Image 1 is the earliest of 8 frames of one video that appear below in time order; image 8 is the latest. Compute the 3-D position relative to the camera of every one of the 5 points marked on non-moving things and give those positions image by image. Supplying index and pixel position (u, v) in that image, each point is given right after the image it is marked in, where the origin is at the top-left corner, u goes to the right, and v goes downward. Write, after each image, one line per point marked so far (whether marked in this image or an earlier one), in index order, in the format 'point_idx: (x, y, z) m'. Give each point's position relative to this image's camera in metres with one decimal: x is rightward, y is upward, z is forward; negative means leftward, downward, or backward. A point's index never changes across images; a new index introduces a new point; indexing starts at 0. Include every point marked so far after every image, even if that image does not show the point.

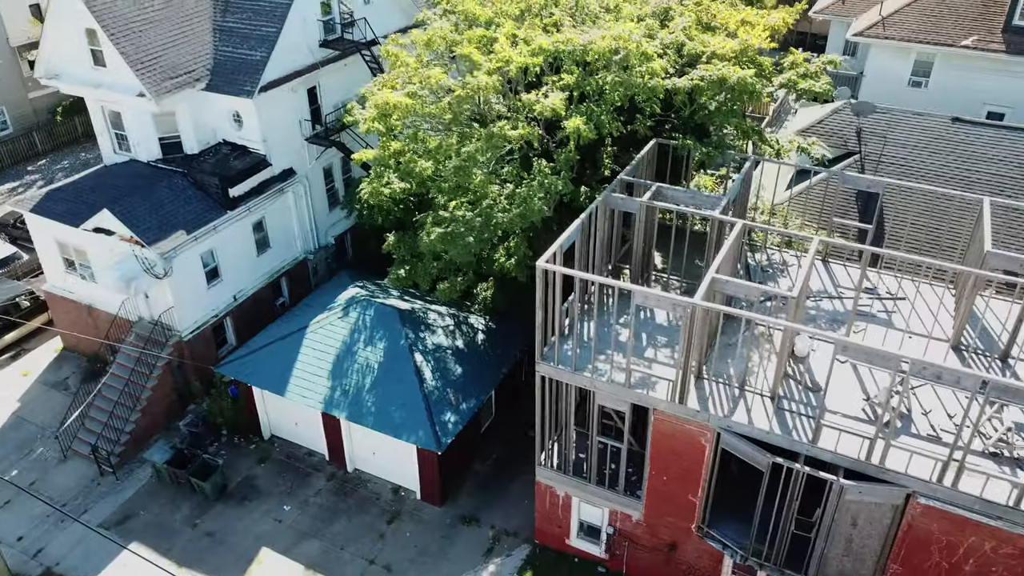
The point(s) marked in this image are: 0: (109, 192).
0: (-11.2, +2.7, +17.9) m
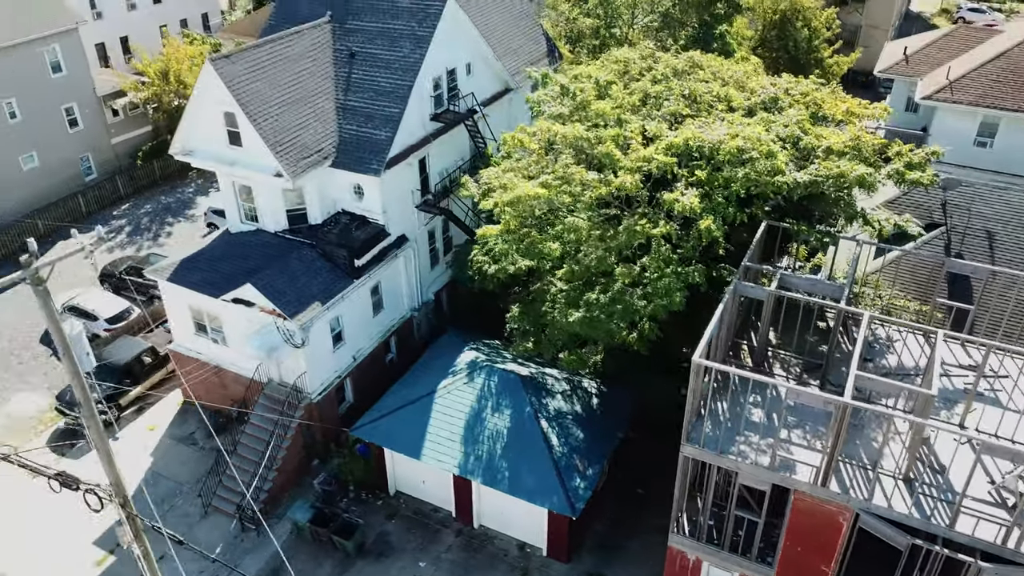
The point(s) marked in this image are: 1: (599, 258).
0: (-8.0, +0.8, +19.1) m
1: (+2.4, +0.6, +15.6) m
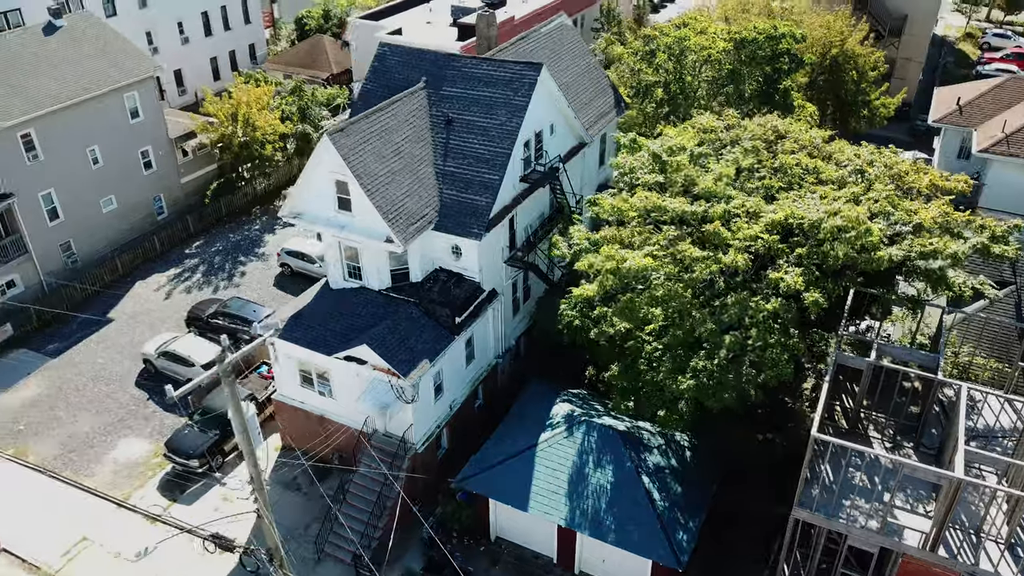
0: (-5.0, -1.0, +20.1) m
1: (+5.3, -1.2, +16.7) m
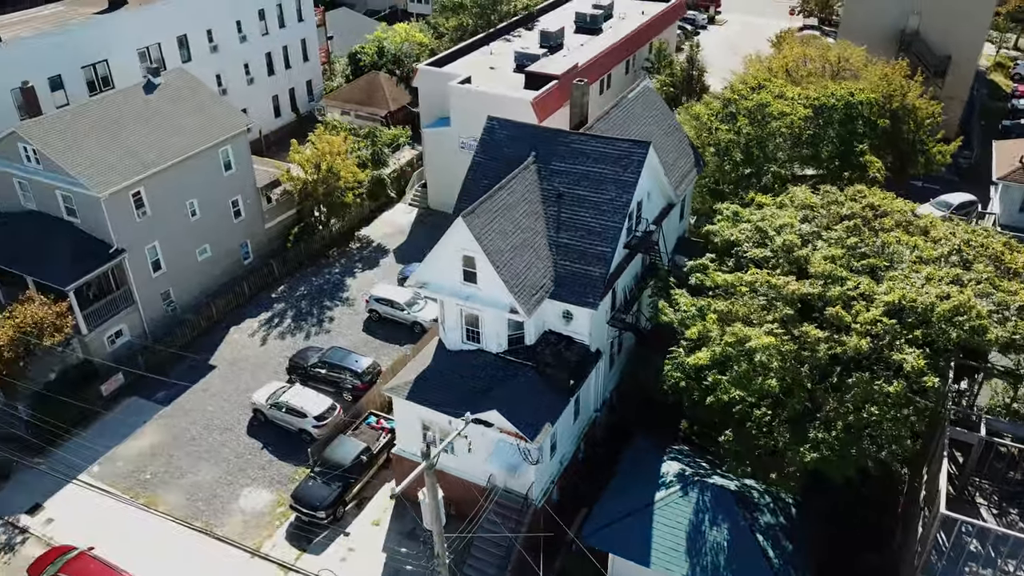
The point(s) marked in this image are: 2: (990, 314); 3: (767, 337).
0: (-1.2, -3.2, +21.6) m
1: (+9.1, -3.4, +18.1) m
2: (+13.4, -0.8, +17.9) m
3: (+7.6, -1.5, +18.9) m
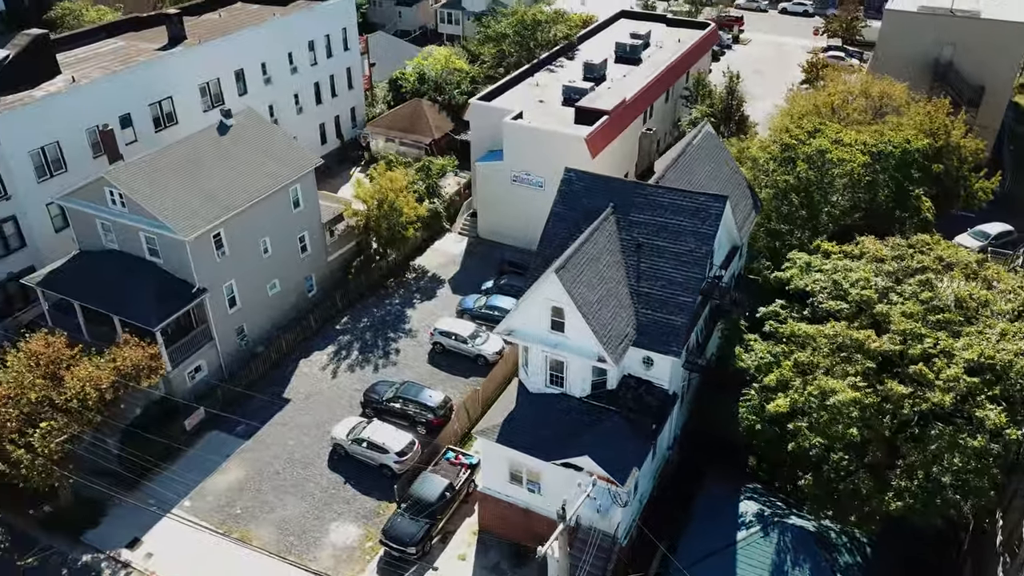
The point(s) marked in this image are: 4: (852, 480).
0: (+1.8, -5.0, +22.7) m
1: (+12.2, -5.2, +19.2) m
2: (+16.4, -2.5, +19.0) m
3: (+10.6, -3.2, +20.0) m
4: (+10.6, -5.9, +20.0) m
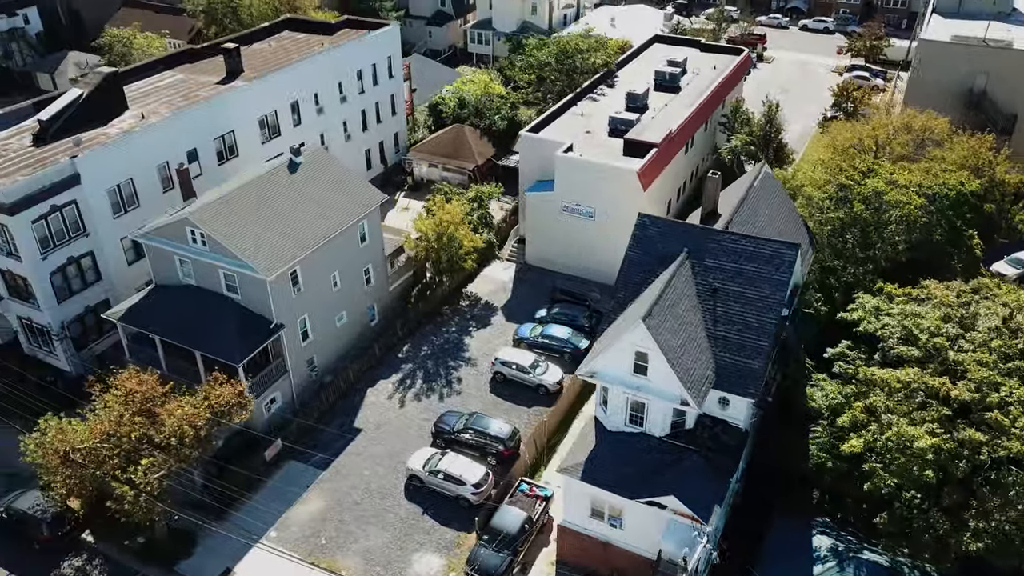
0: (+5.0, -6.7, +23.8) m
1: (+15.3, -6.8, +20.2) m
2: (+19.6, -4.2, +20.1) m
3: (+13.7, -4.9, +21.1) m
4: (+13.8, -7.6, +21.1) m
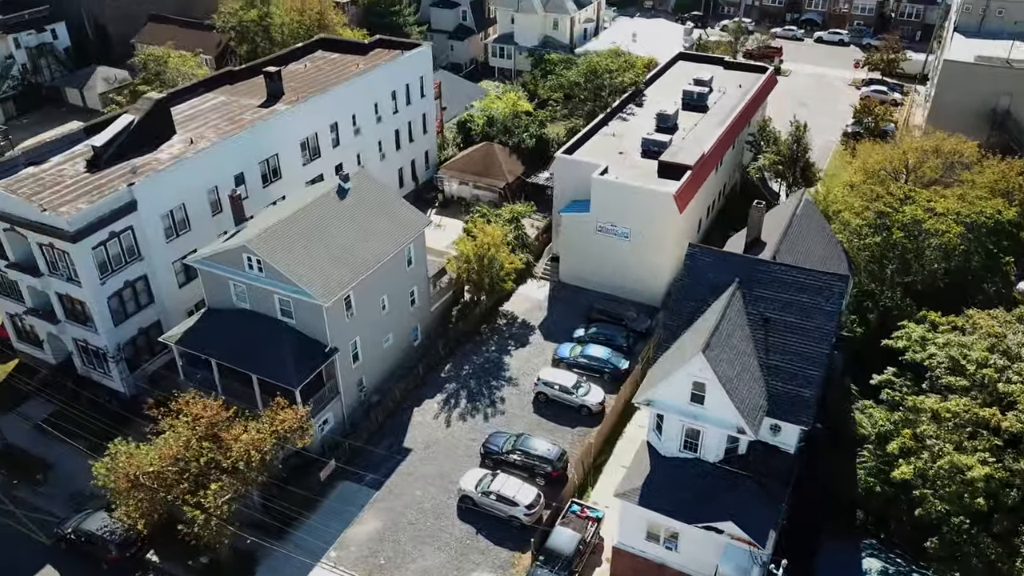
0: (+7.3, -7.9, +24.6) m
1: (+17.6, -8.0, +21.1) m
2: (+21.9, -5.4, +20.9) m
3: (+16.1, -6.1, +21.9) m
4: (+16.1, -8.8, +21.9) m
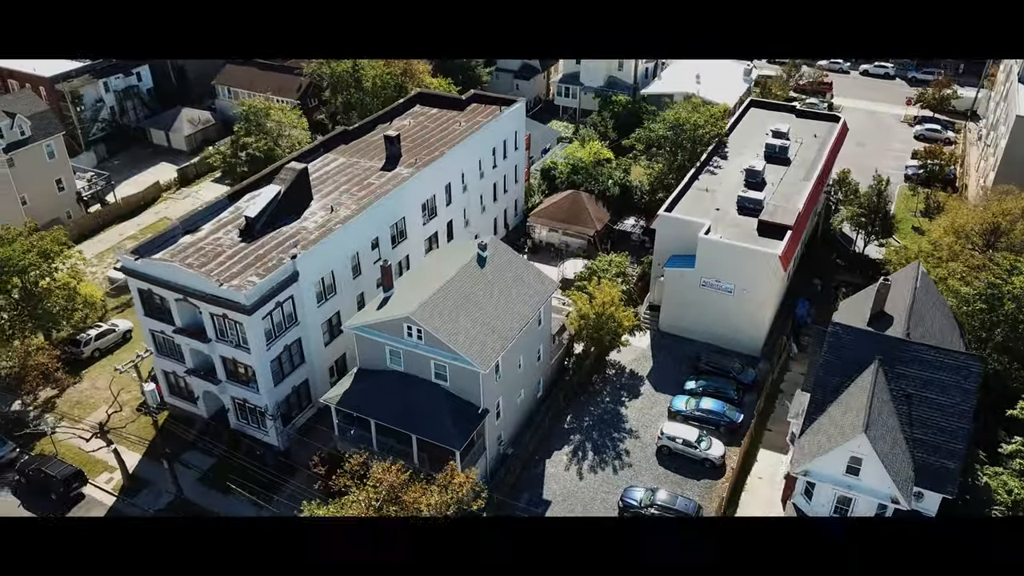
0: (+14.6, -11.4, +27.2) m
1: (+24.9, -11.5, +23.6) m
2: (+29.2, -8.8, +23.5) m
3: (+23.4, -9.6, +24.4) m
4: (+23.4, -12.3, +24.4) m
